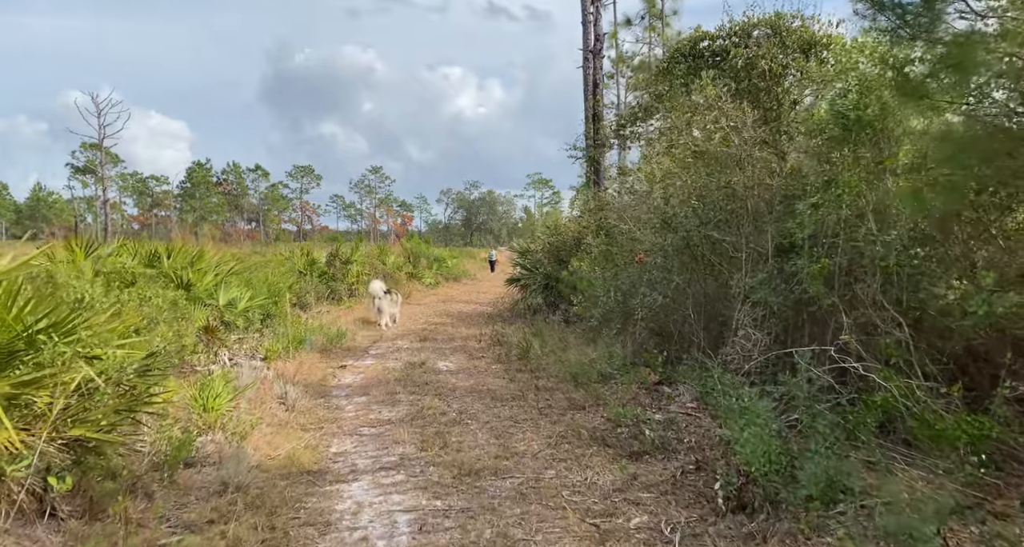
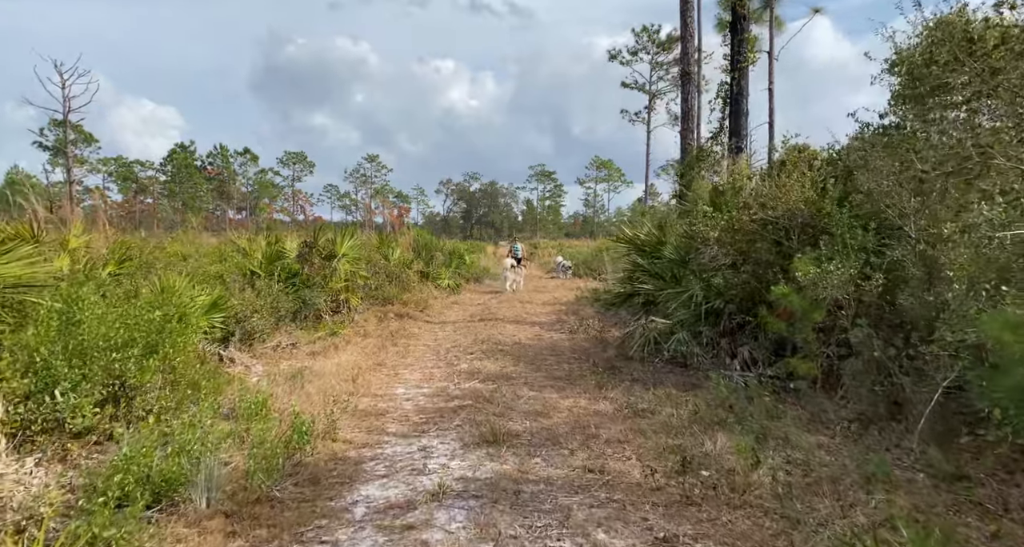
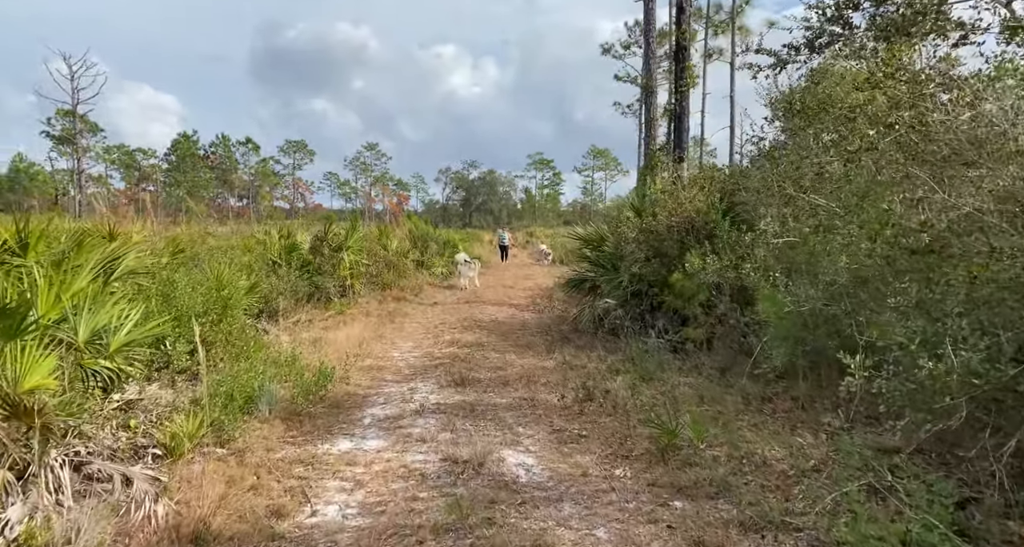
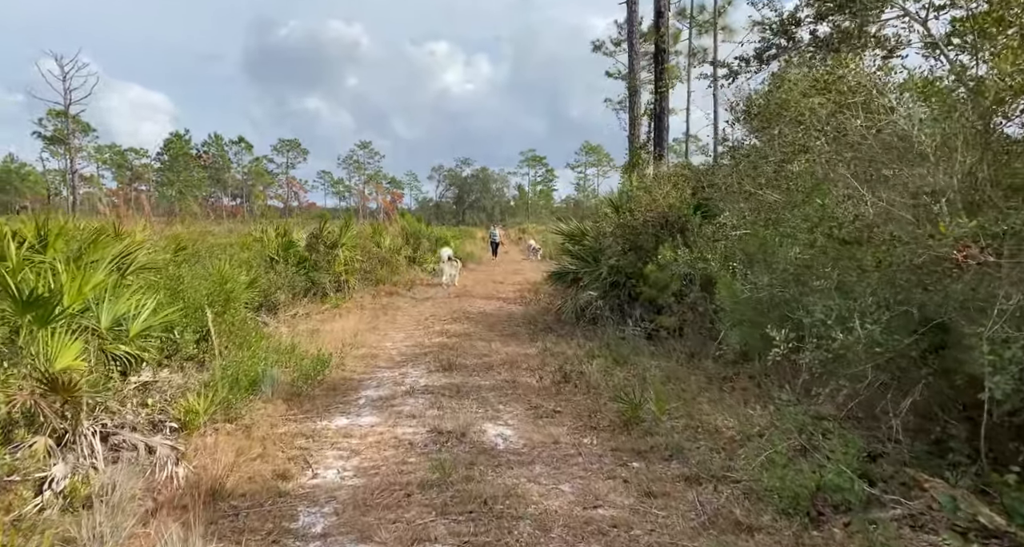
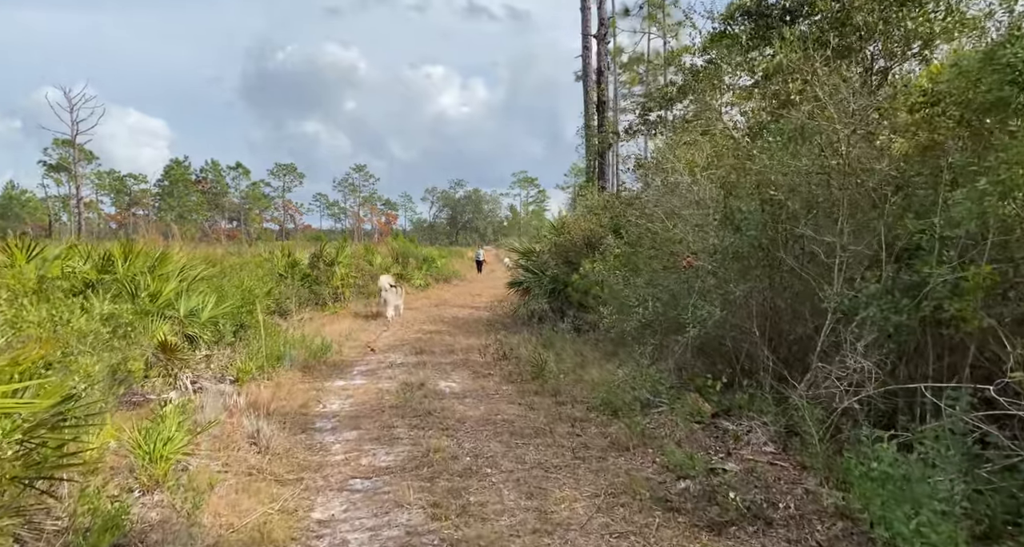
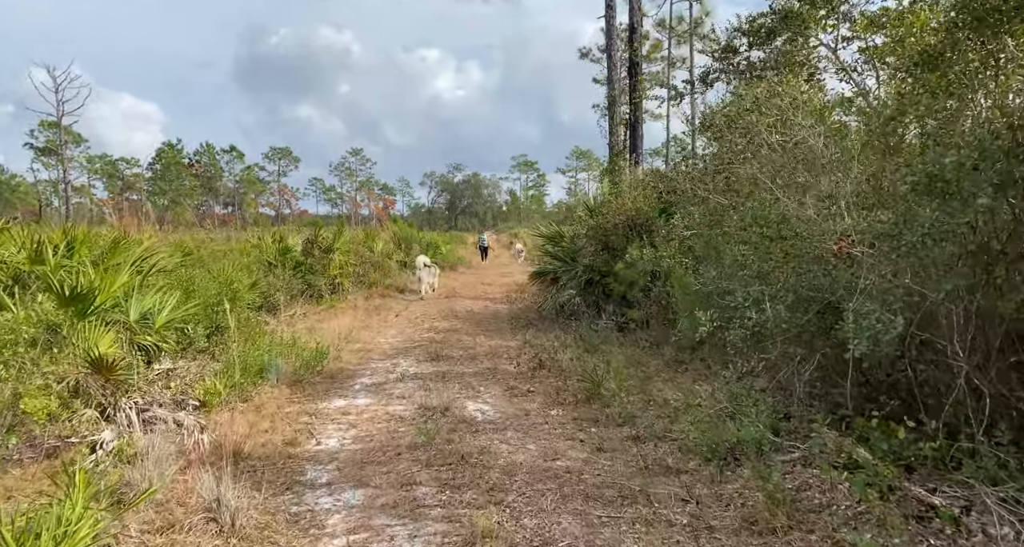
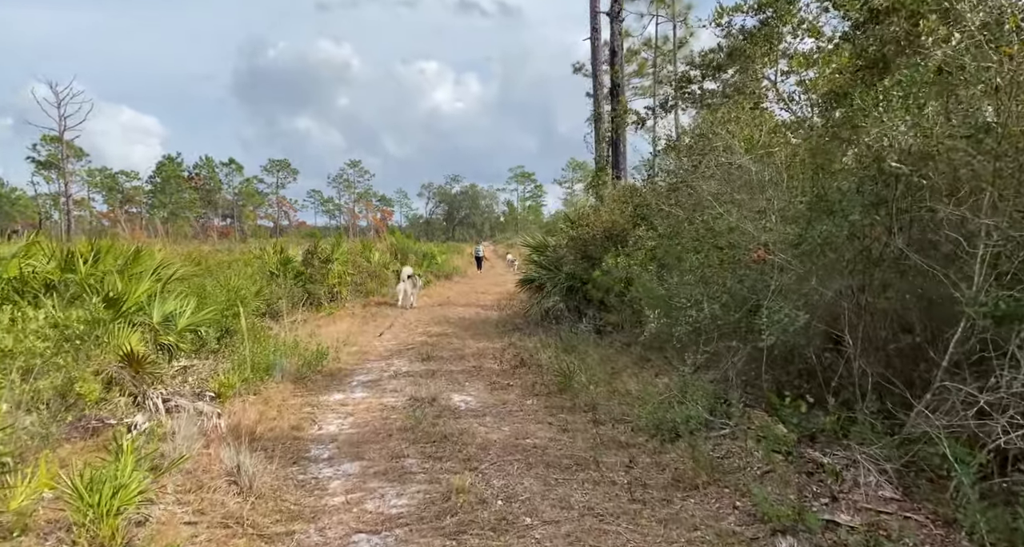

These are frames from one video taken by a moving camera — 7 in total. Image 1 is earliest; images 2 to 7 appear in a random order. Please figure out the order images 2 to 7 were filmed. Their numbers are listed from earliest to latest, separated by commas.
5, 7, 6, 4, 3, 2
